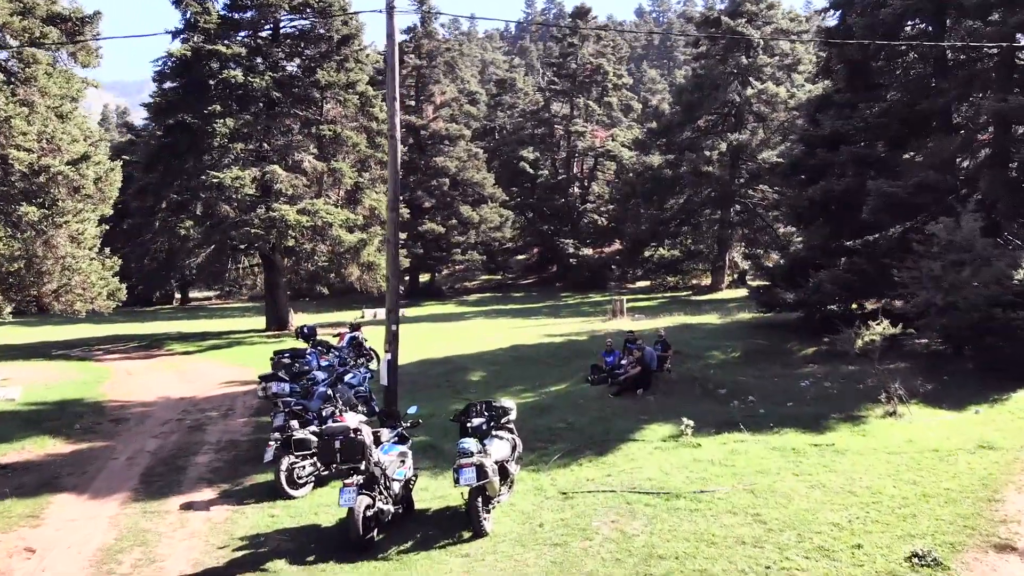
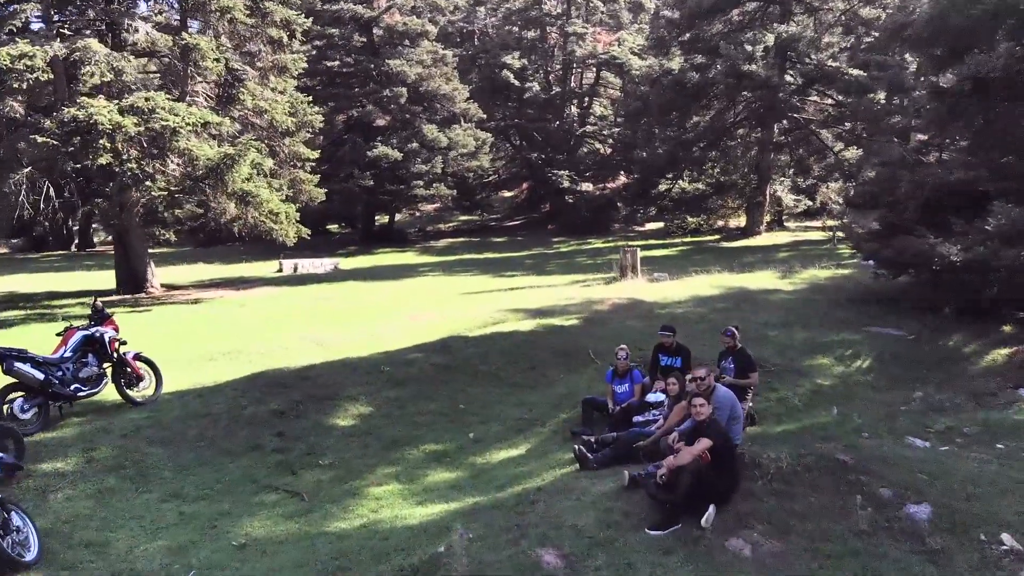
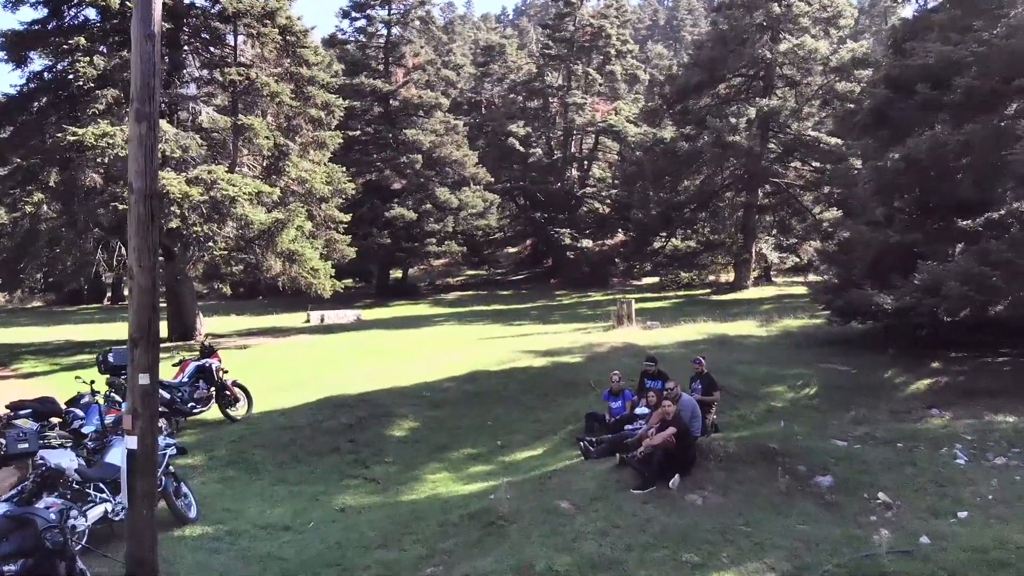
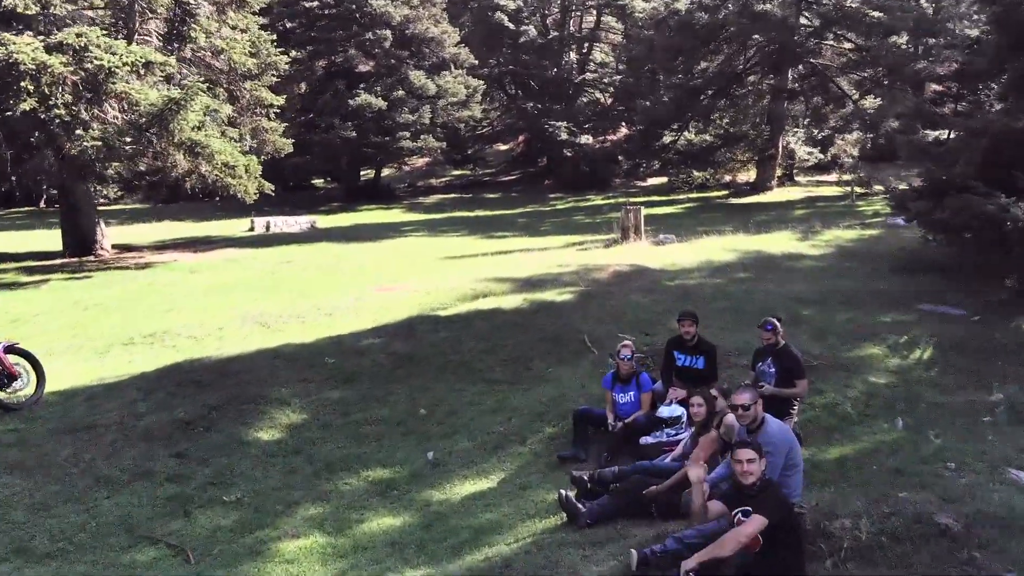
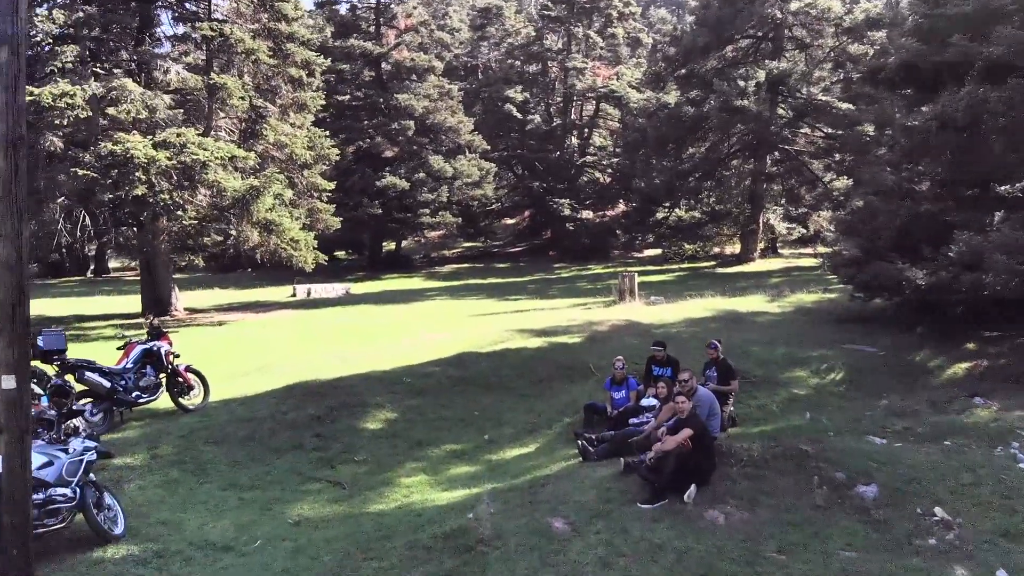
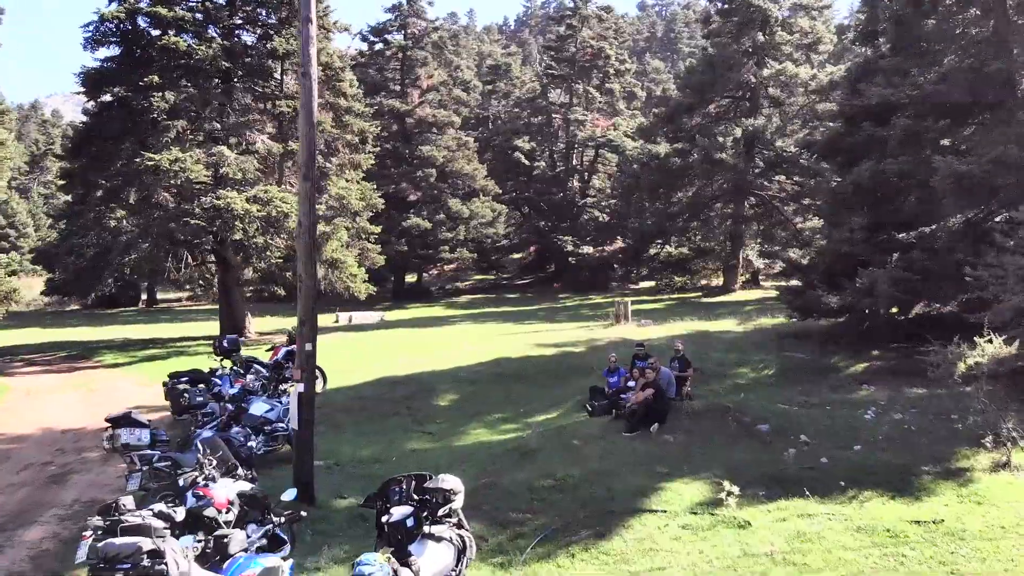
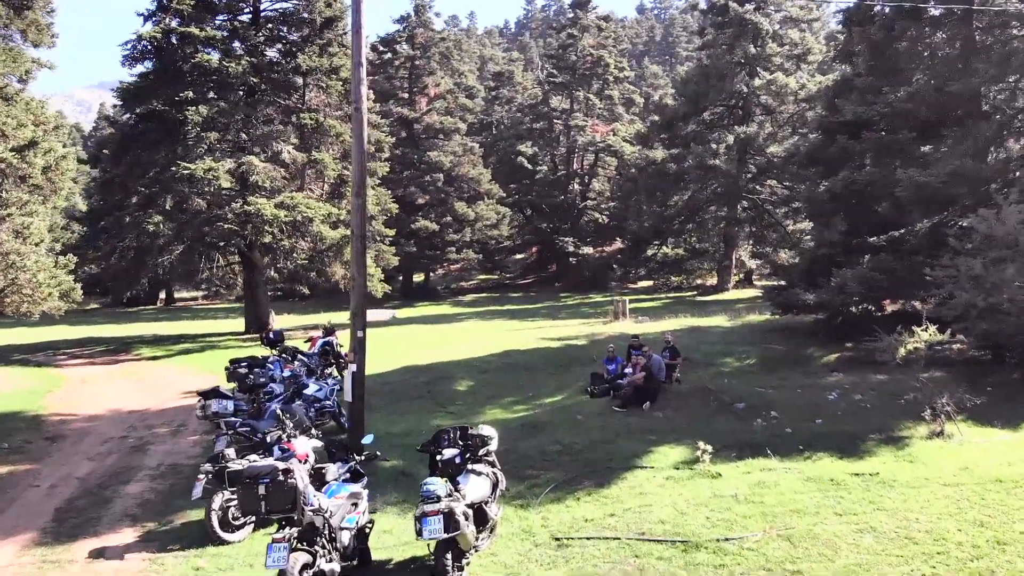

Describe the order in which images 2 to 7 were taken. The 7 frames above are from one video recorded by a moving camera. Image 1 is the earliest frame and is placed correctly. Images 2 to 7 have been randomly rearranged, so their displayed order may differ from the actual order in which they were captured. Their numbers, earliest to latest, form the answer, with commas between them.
7, 6, 3, 5, 2, 4
